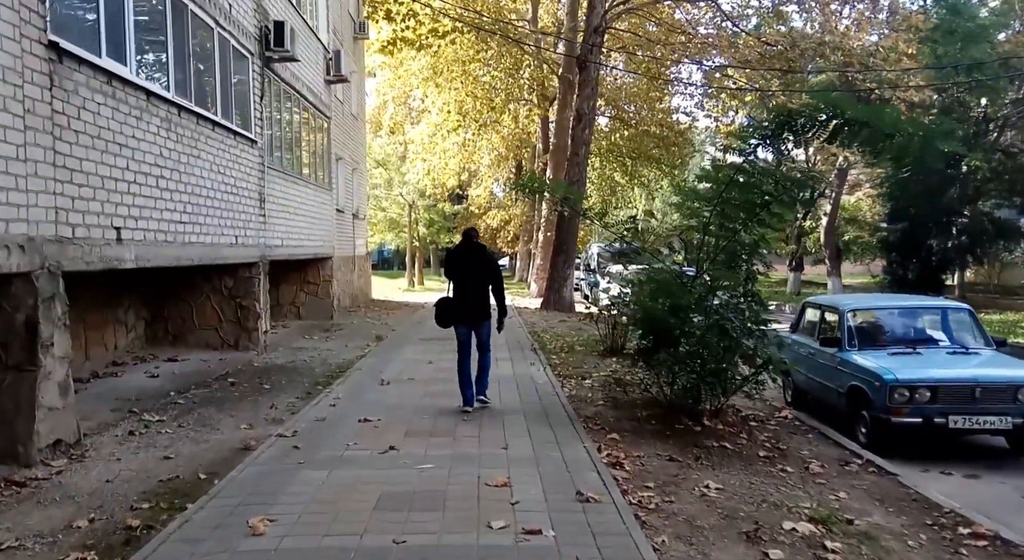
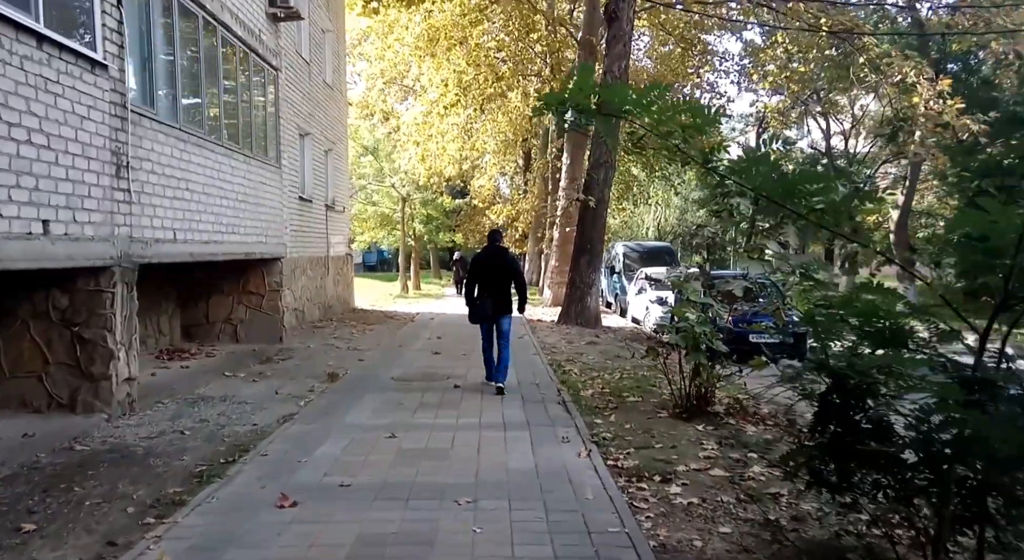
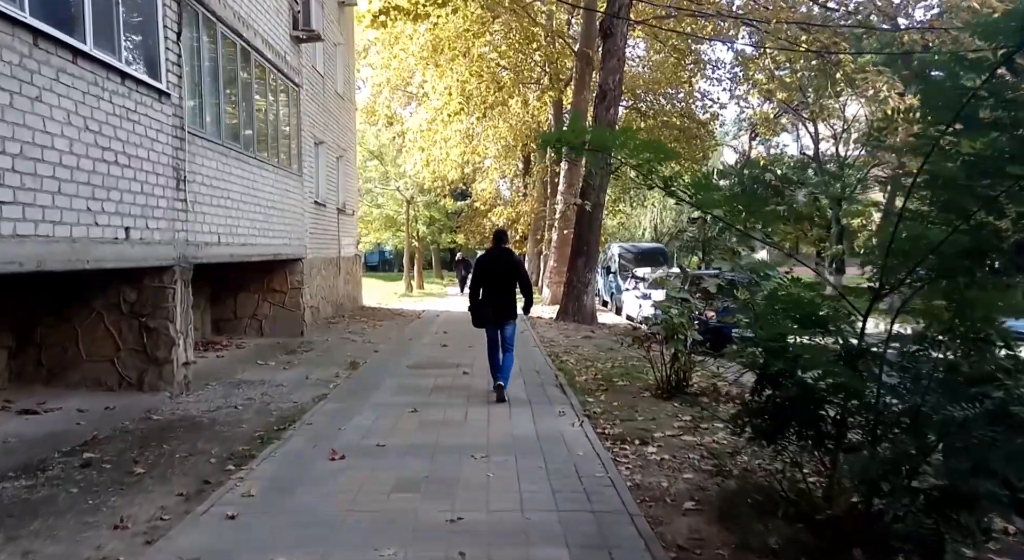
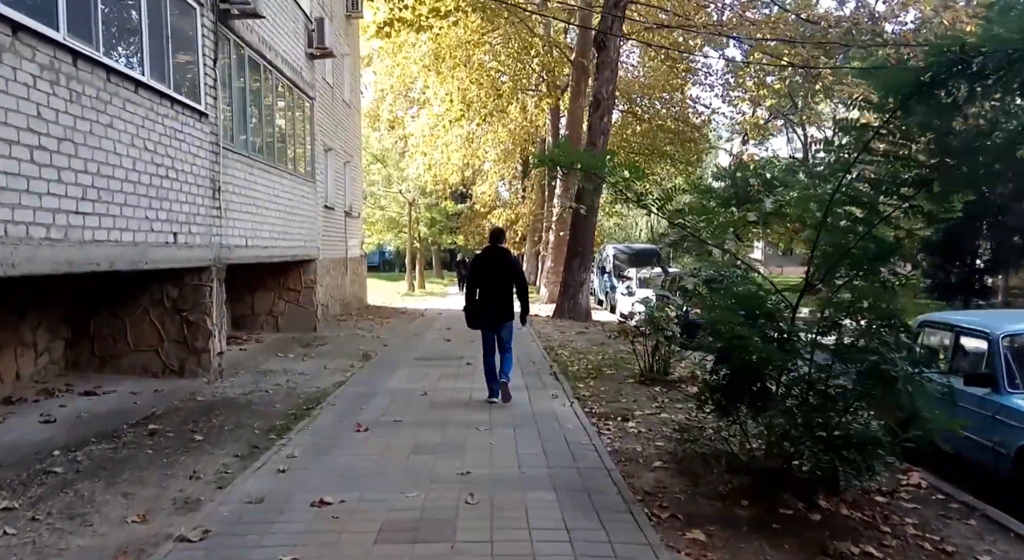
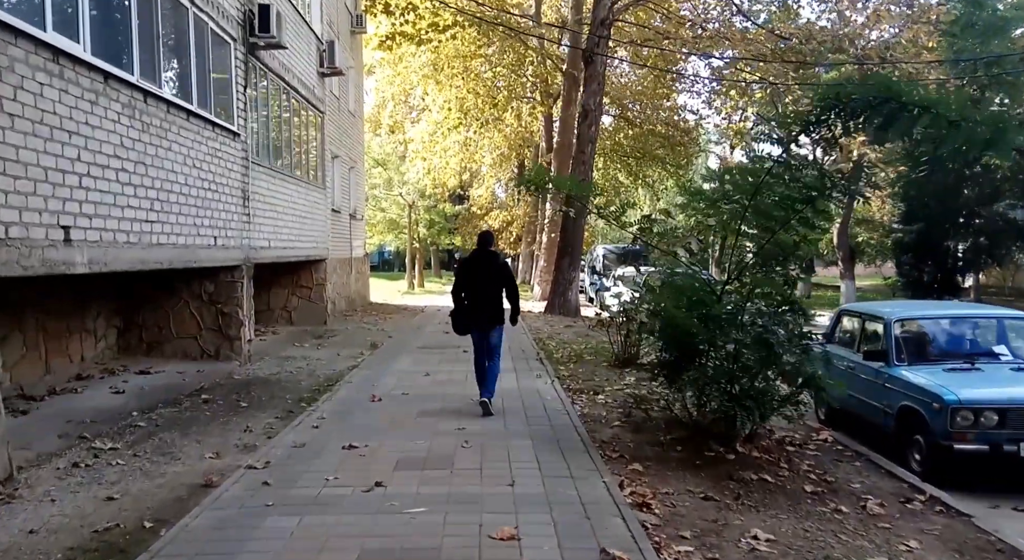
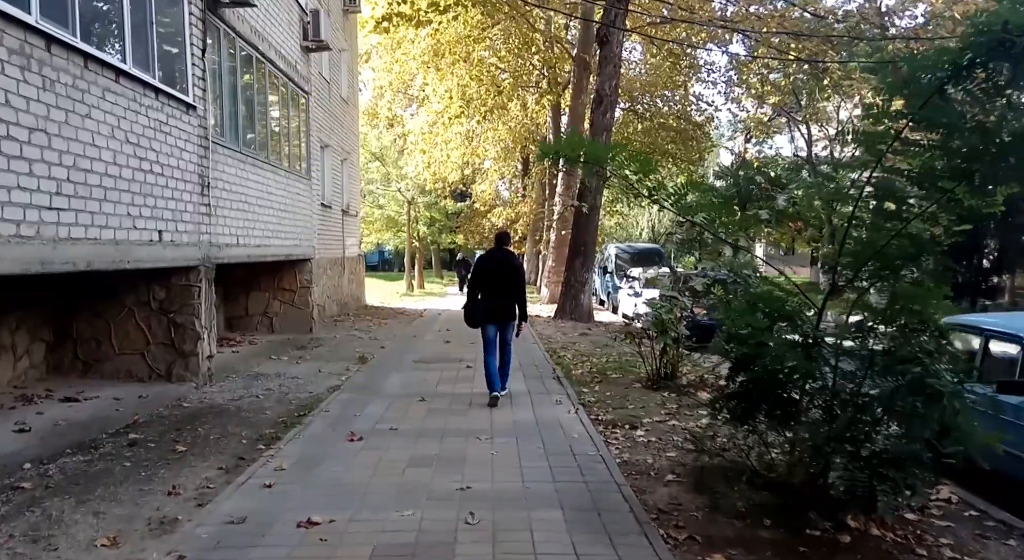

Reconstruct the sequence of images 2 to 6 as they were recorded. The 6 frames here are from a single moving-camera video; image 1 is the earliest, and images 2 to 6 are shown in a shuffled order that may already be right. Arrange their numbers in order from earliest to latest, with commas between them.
5, 4, 6, 3, 2
